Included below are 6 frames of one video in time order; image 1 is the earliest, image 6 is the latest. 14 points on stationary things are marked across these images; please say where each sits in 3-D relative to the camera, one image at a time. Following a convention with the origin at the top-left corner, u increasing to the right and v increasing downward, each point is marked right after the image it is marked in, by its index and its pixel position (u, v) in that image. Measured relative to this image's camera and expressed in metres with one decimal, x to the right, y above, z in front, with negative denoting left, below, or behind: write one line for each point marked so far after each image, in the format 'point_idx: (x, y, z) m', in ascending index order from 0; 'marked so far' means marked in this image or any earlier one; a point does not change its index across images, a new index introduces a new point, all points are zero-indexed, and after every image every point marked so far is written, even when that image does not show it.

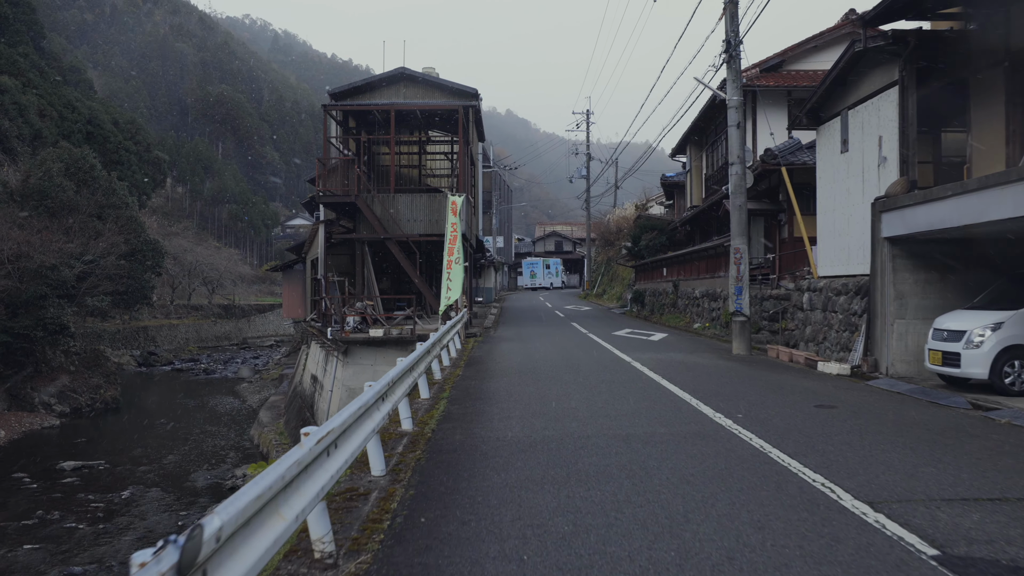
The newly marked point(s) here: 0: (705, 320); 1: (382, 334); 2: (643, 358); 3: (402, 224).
0: (+4.9, -0.8, +16.2) m
1: (-3.1, -1.1, +15.4) m
2: (+2.1, -1.1, +10.5) m
3: (-3.0, +1.8, +17.4) m
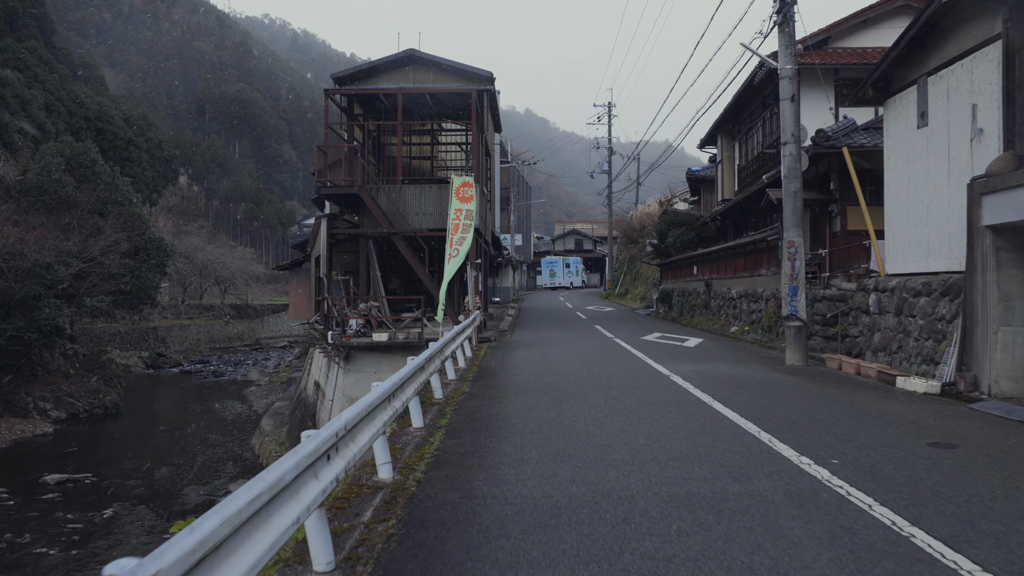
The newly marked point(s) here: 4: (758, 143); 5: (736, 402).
0: (+5.3, -0.8, +14.6) m
1: (-2.7, -1.1, +14.0) m
2: (+2.3, -1.1, +8.9) m
3: (-2.6, +1.8, +15.9) m
4: (+7.2, +4.3, +18.8) m
5: (+2.2, -1.1, +6.2) m
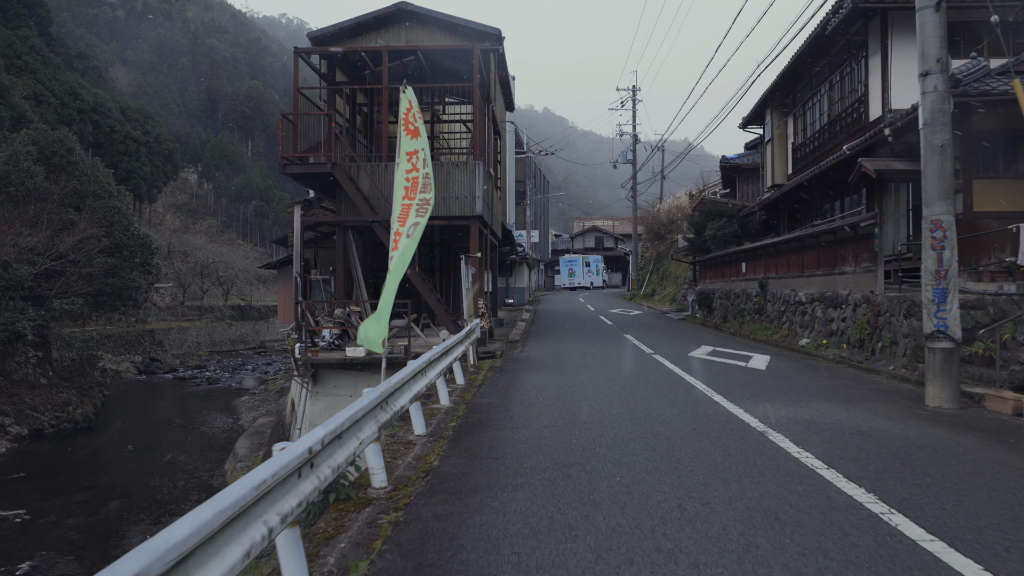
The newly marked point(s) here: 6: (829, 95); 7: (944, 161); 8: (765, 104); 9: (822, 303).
0: (+5.4, -0.9, +11.4) m
1: (-2.6, -1.1, +11.1) m
2: (+2.3, -1.1, +5.8) m
3: (-2.4, +1.8, +13.0) m
4: (+7.5, +4.2, +15.6) m
5: (+2.2, -1.1, +3.2) m
6: (+7.4, +4.5, +15.0) m
7: (+4.2, +1.3, +6.2) m
8: (+7.5, +5.5, +19.1) m
9: (+5.6, -0.3, +11.5) m
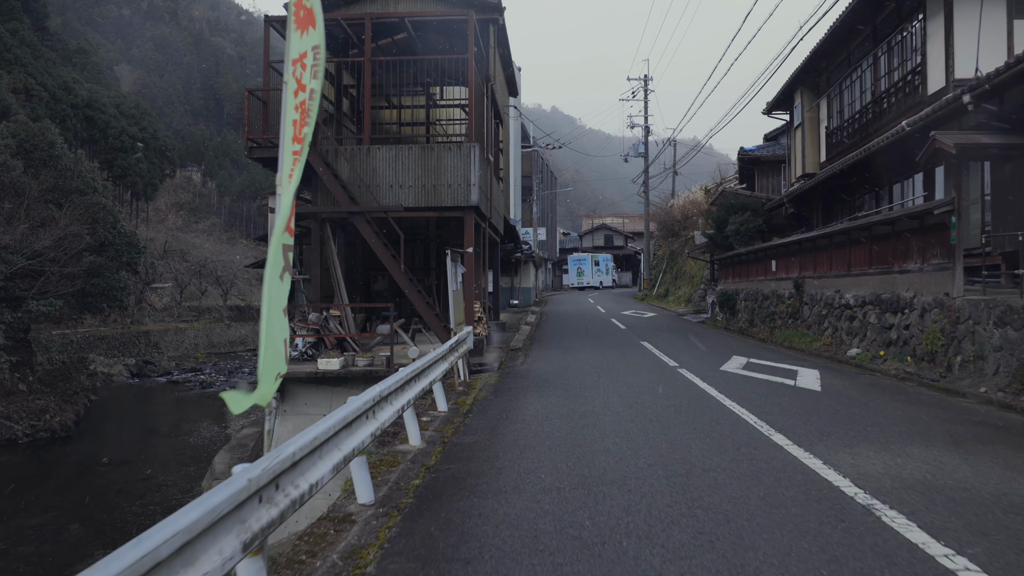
0: (+5.4, -0.9, +9.7) m
1: (-2.6, -1.2, +9.5) m
2: (+2.3, -1.2, +4.2) m
3: (-2.4, +1.7, +11.4) m
4: (+7.5, +4.2, +13.9) m
5: (+2.0, -1.2, +1.5) m
6: (+7.5, +4.5, +13.3) m
7: (+4.1, +1.2, +4.5) m
8: (+7.6, +5.5, +17.4) m
9: (+5.5, -0.3, +9.7) m
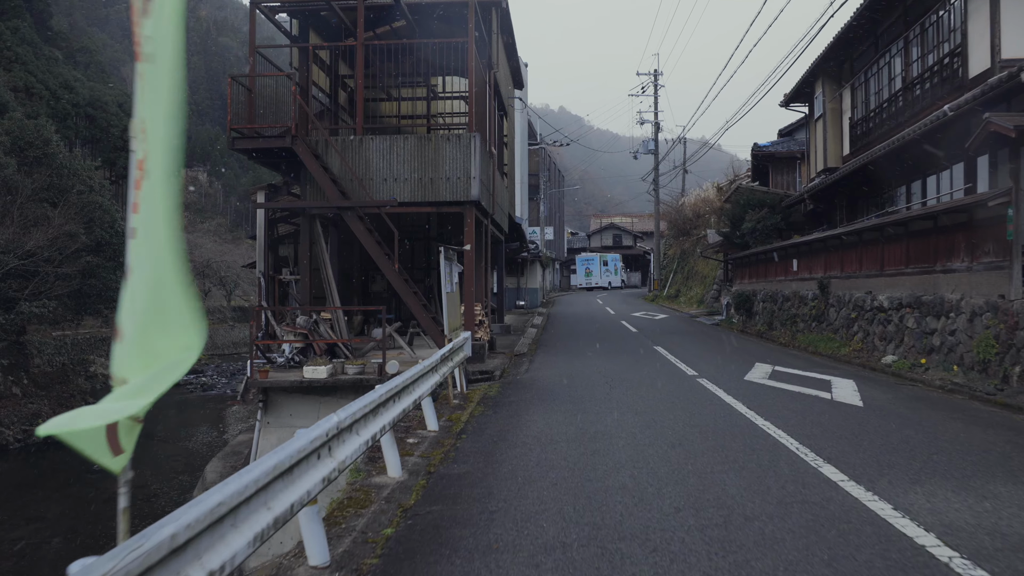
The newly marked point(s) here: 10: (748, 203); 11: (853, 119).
0: (+5.5, -0.9, +8.8) m
1: (-2.5, -1.2, +8.7) m
2: (+2.2, -1.2, +3.4) m
3: (-2.3, +1.7, +10.6) m
4: (+7.6, +4.2, +13.0) m
5: (+2.0, -1.2, +0.7) m
6: (+7.5, +4.5, +12.4) m
7: (+4.1, +1.2, +3.7) m
8: (+7.7, +5.5, +16.5) m
9: (+5.6, -0.3, +8.9) m
10: (+7.1, +2.6, +19.4) m
11: (+7.9, +3.9, +14.9) m
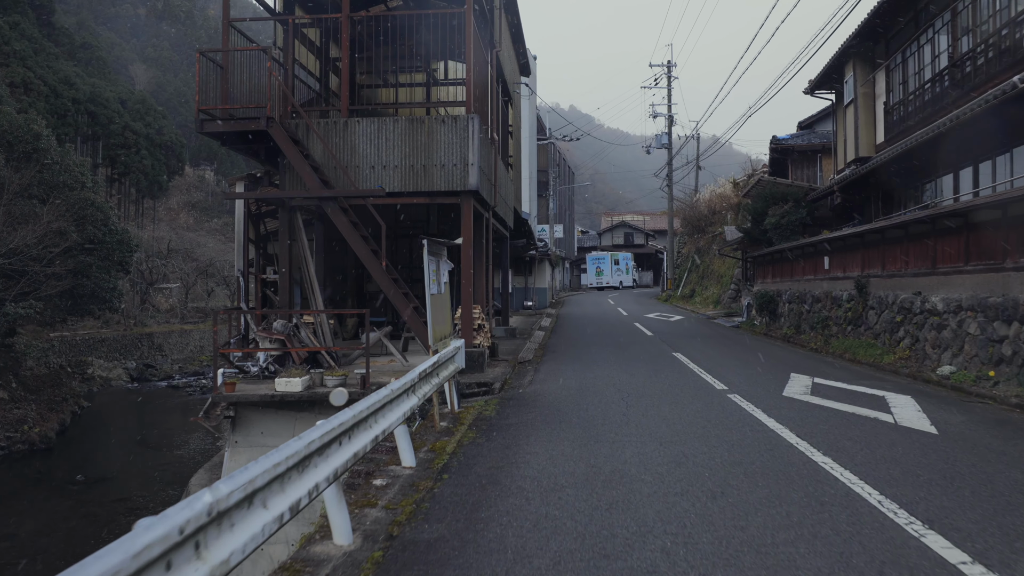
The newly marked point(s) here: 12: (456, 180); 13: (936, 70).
0: (+5.5, -0.9, +7.6) m
1: (-2.5, -1.2, +7.7) m
2: (+2.2, -1.2, +2.2) m
3: (-2.3, +1.7, +9.6) m
4: (+7.7, +4.2, +11.8) m
5: (+1.9, -1.2, -0.4) m
6: (+7.6, +4.5, +11.2) m
7: (+4.0, +1.2, +2.5) m
8: (+7.9, +5.5, +15.3) m
9: (+5.6, -0.3, +7.7) m
10: (+7.3, +2.6, +18.2) m
11: (+8.0, +3.9, +13.6) m
12: (-0.8, +1.6, +9.4) m
13: (+7.6, +3.9, +11.5) m
